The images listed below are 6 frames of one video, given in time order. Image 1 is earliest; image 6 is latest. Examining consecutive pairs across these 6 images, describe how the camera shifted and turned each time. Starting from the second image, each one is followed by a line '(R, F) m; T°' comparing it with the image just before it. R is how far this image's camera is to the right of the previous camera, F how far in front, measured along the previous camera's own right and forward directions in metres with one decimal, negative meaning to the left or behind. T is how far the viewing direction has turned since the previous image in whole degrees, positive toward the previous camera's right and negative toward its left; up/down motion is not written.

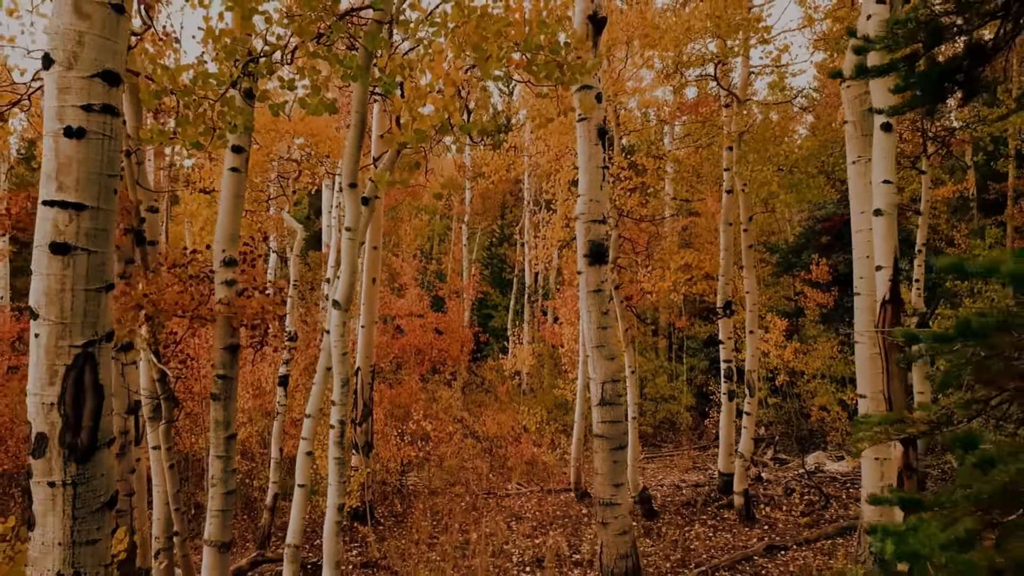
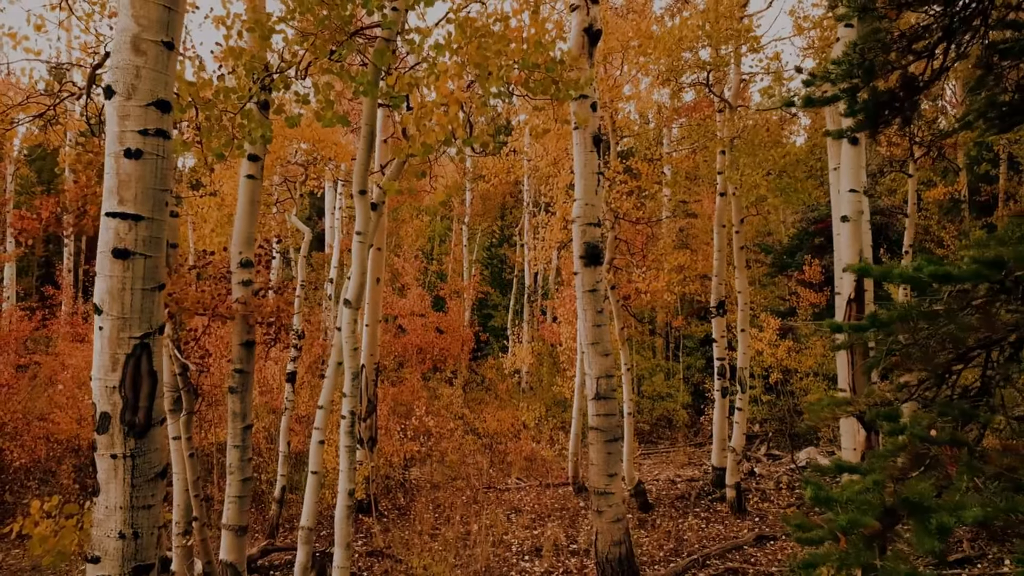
(0.0, -0.3) m; 0°
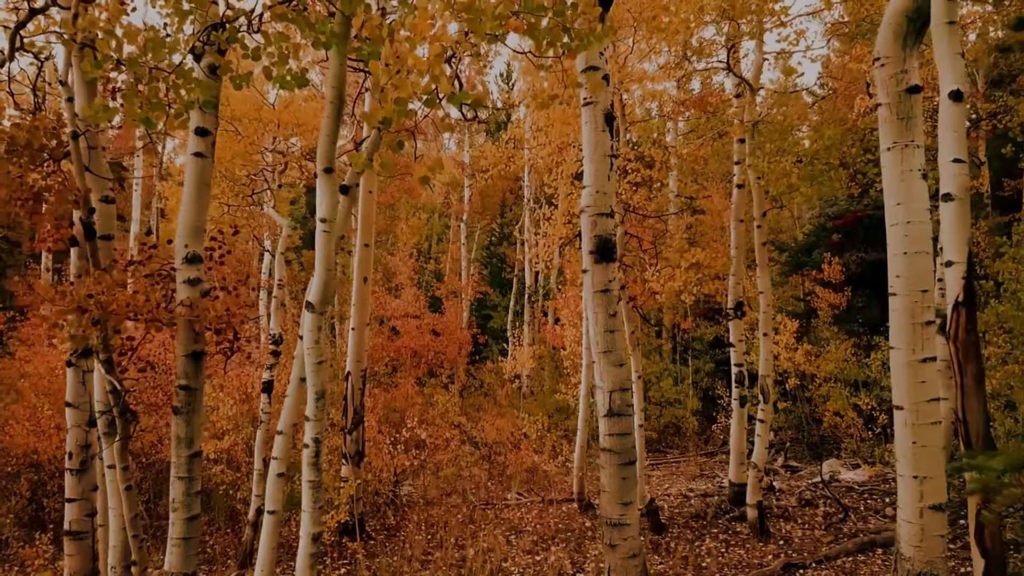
(0.0, +0.8) m; 0°
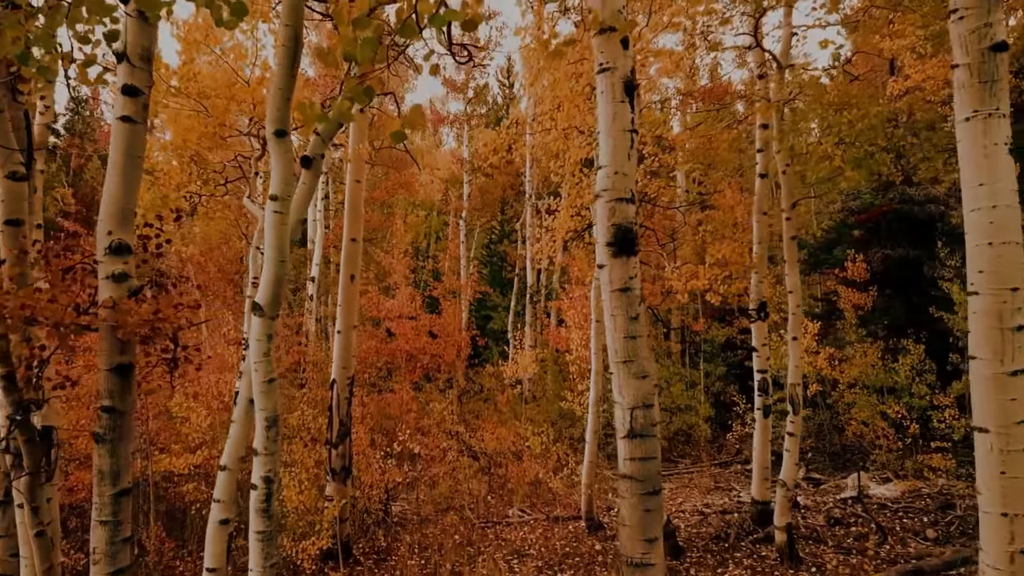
(0.0, +0.8) m; 0°
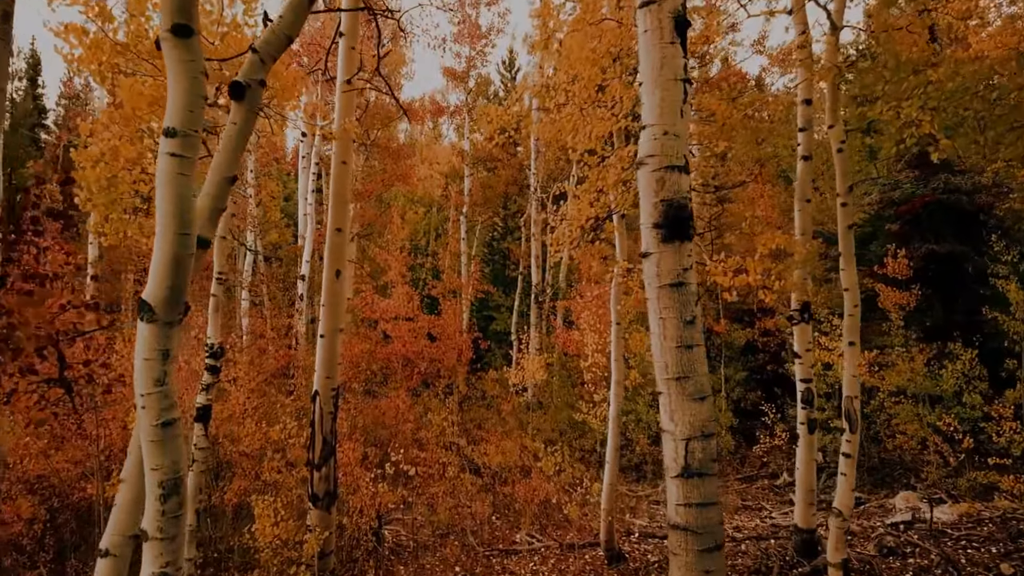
(-0.1, +1.0) m; 0°
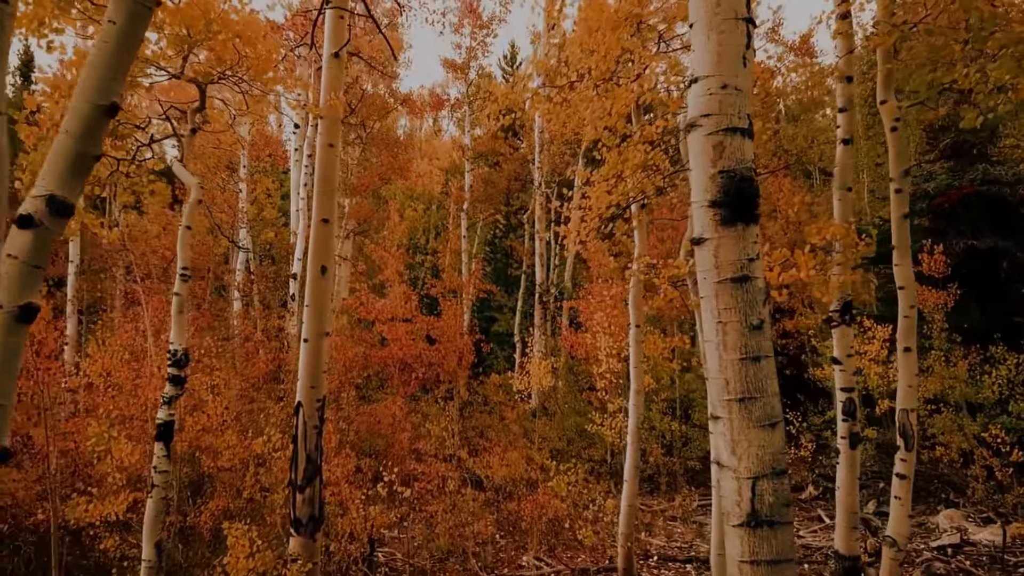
(-0.1, +0.7) m; 0°
